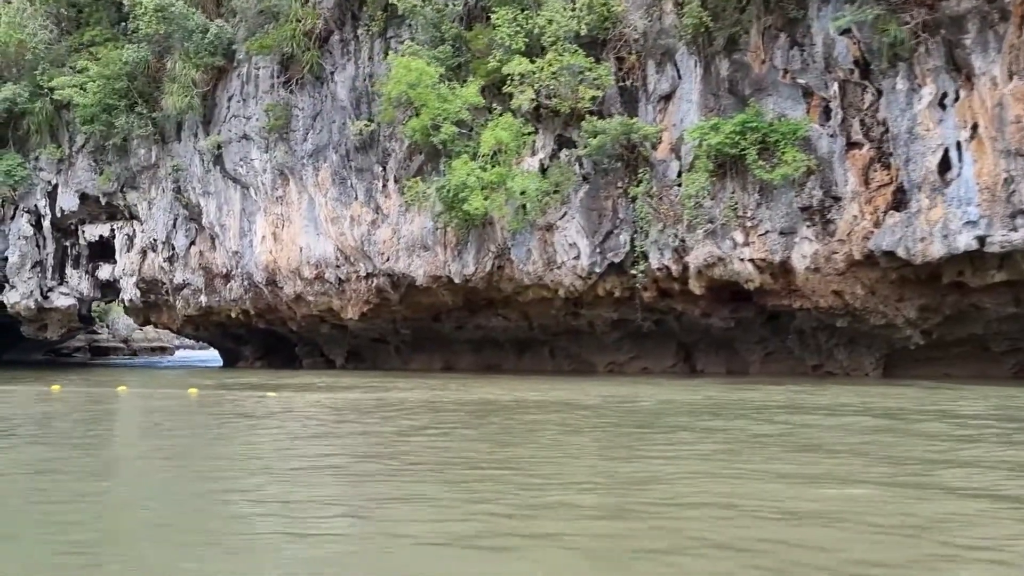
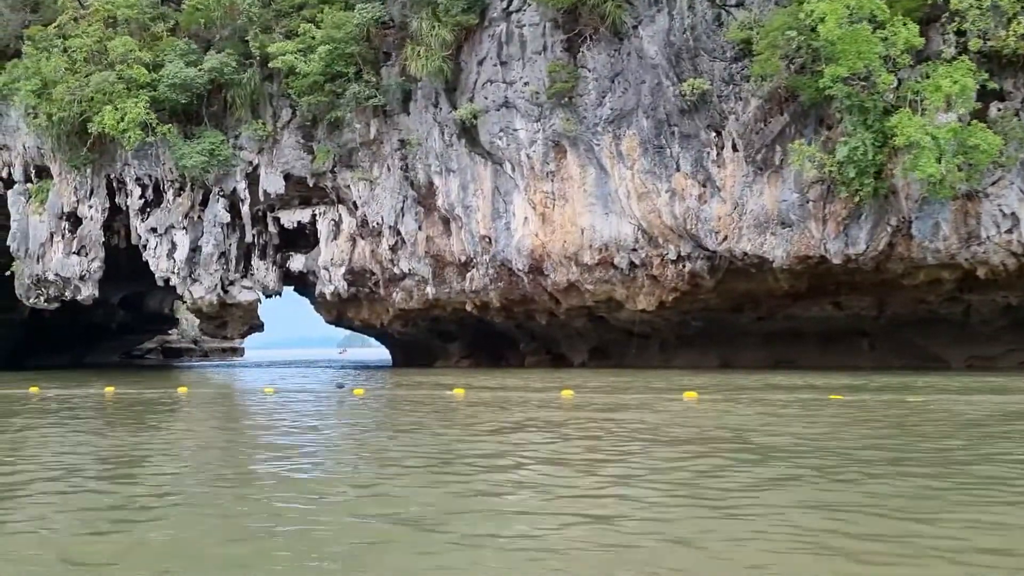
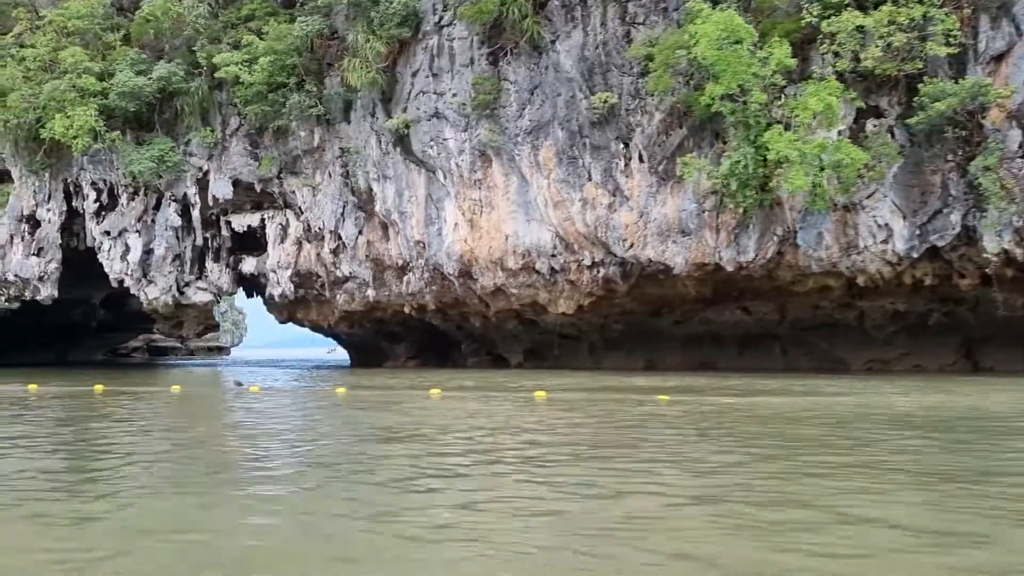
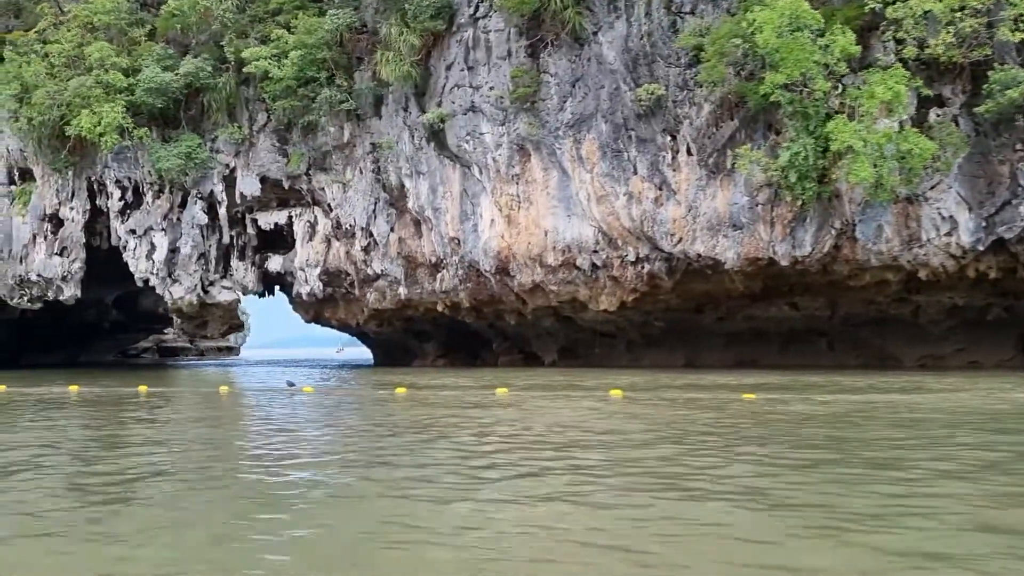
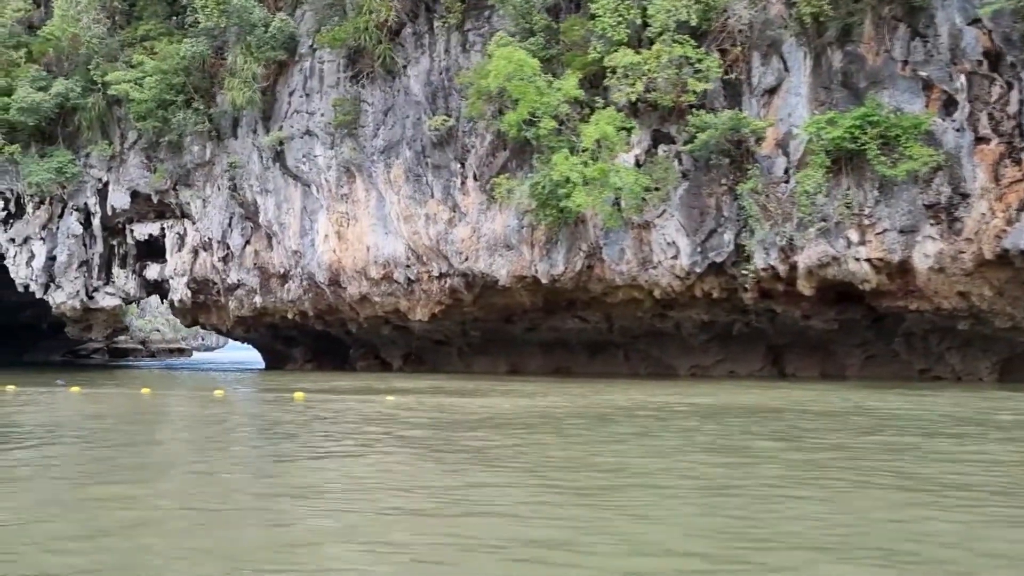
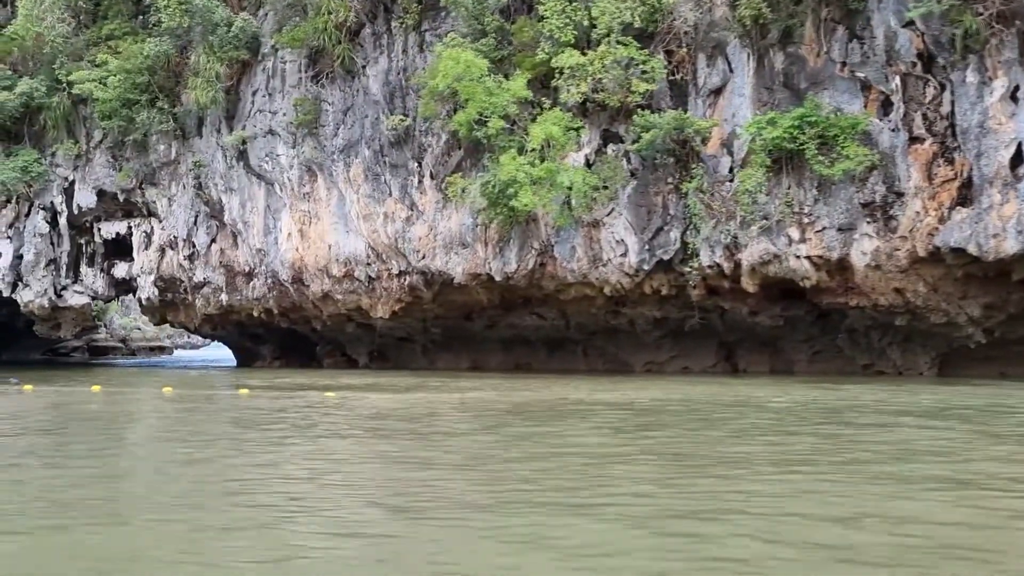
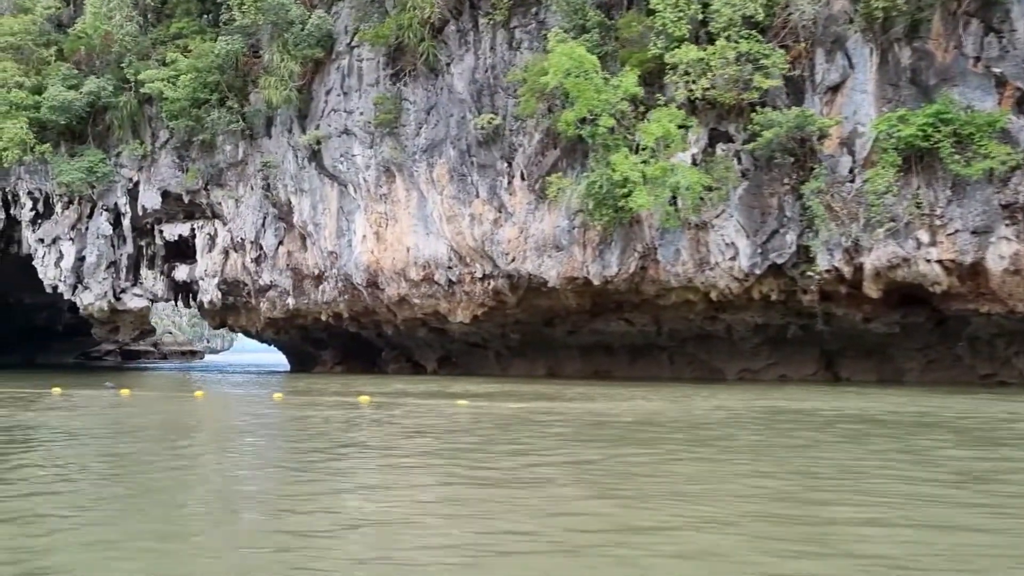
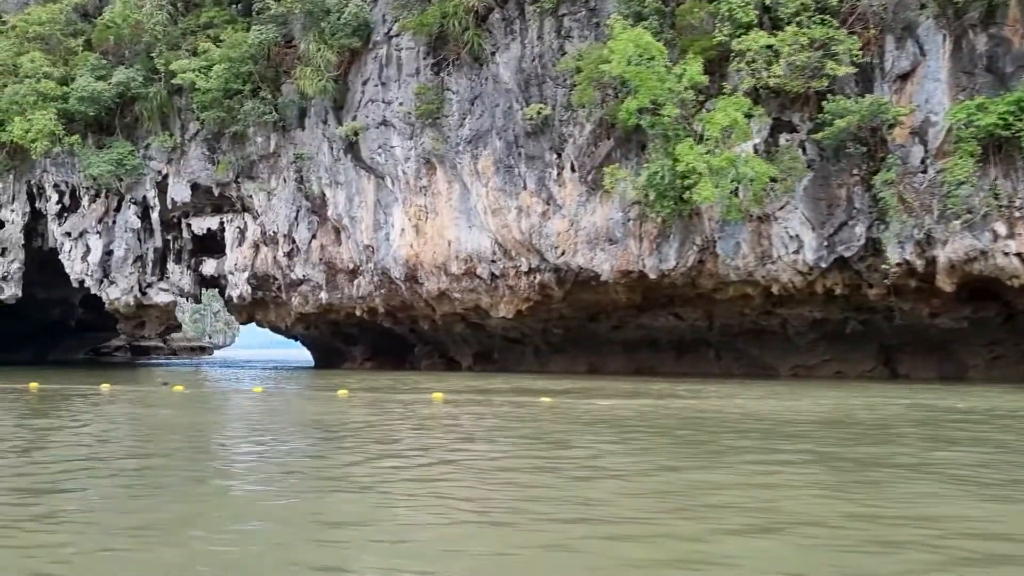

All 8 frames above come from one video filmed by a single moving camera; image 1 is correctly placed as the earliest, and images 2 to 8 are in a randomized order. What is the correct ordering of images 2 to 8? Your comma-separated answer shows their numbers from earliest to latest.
6, 5, 7, 8, 3, 4, 2
